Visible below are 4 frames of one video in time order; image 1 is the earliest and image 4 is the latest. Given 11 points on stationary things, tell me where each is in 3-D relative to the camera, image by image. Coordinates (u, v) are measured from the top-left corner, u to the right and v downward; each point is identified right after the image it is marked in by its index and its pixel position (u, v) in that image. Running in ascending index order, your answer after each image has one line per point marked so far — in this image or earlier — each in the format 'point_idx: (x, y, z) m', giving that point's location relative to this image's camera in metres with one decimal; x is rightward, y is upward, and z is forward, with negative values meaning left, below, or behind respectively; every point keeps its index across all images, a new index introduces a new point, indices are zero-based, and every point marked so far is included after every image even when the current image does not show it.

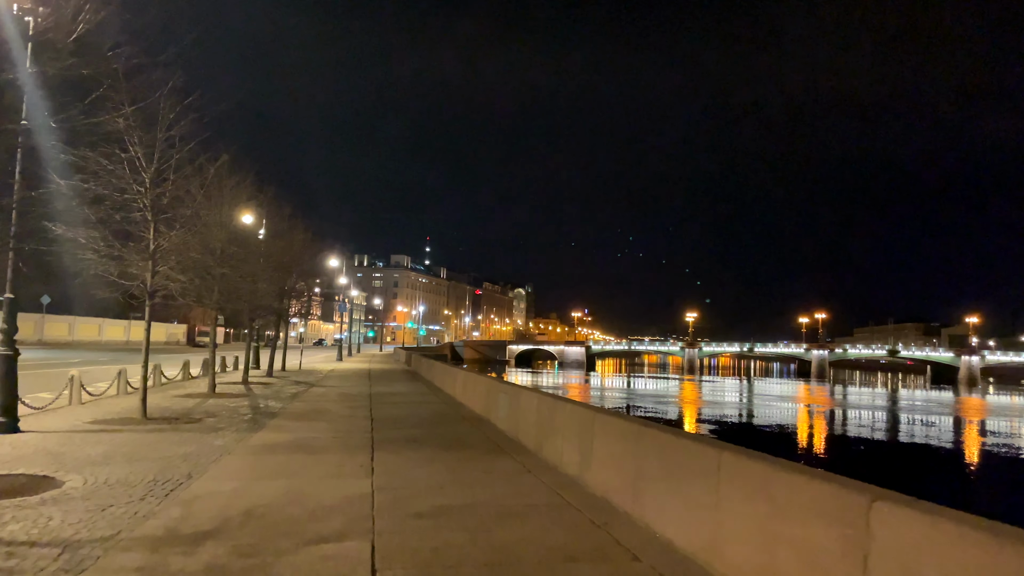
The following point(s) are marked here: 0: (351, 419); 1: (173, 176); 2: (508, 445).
0: (-3.0, -2.5, +15.1) m
1: (-6.4, +2.1, +15.2) m
2: (-0.1, -2.2, +11.6) m
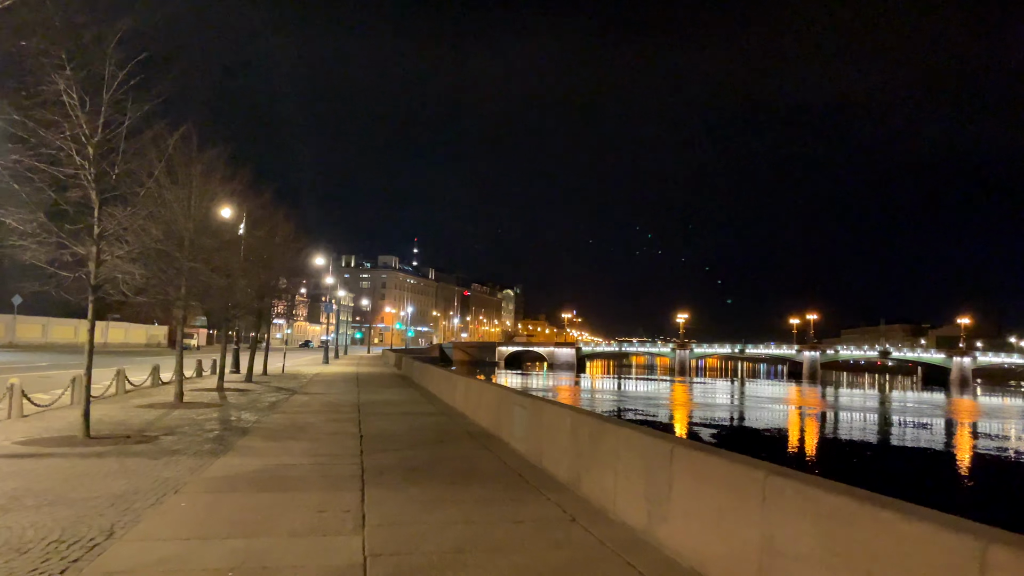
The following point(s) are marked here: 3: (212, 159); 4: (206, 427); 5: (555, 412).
0: (-2.8, -2.3, +12.7) m
1: (-6.1, +2.2, +12.8) m
2: (+0.2, -2.1, +9.2) m
3: (-7.3, +3.1, +19.8) m
4: (-5.3, -2.4, +14.2) m
5: (+0.5, -1.5, +9.6) m
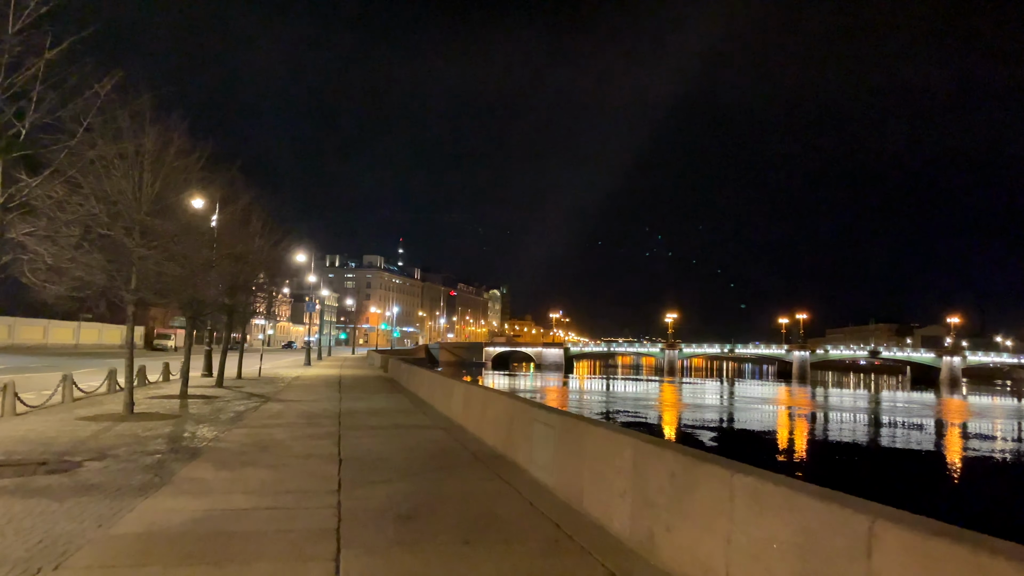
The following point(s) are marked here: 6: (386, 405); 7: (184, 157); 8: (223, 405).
0: (-2.5, -2.2, +10.1) m
1: (-5.9, +2.4, +10.1) m
2: (+0.5, -1.9, +6.6) m
3: (-7.2, +3.3, +17.1) m
4: (-5.1, -2.3, +11.5) m
5: (+0.8, -1.3, +7.1) m
6: (-3.0, -2.8, +19.4) m
7: (-7.2, +2.9, +17.7) m
8: (-7.0, -2.8, +19.6) m
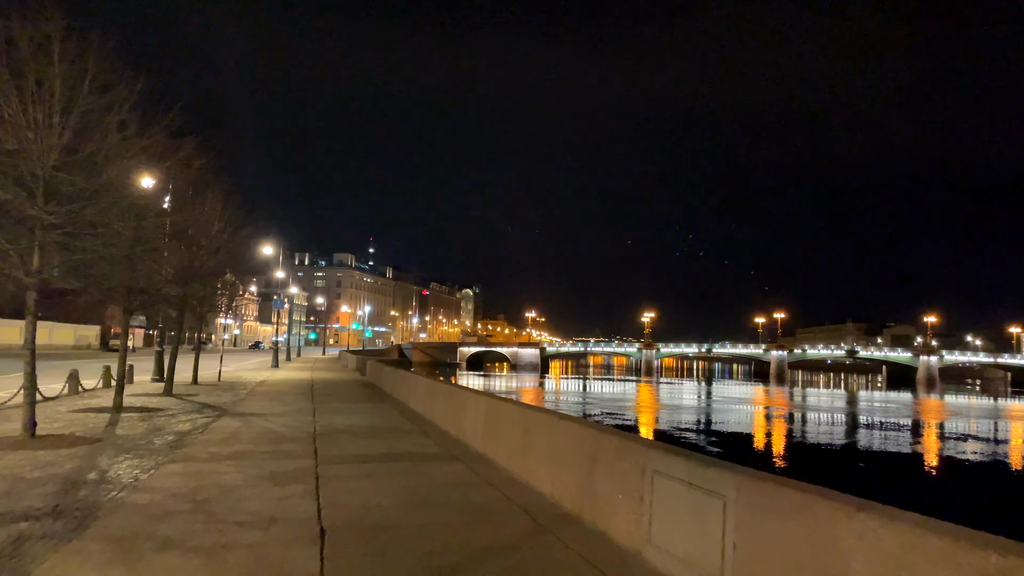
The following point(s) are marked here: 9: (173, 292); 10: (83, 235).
0: (-1.8, -1.9, +6.1) m
1: (-5.2, +2.7, +6.0) m
2: (+1.3, -1.7, +2.7) m
3: (-6.7, +3.6, +12.9) m
4: (-4.5, -2.0, +7.4) m
5: (+1.6, -1.0, +3.2) m
6: (-2.6, -2.5, +15.4) m
7: (-6.7, +3.2, +13.5) m
8: (-6.6, -2.5, +15.5) m
9: (-8.3, -0.1, +19.7) m
10: (-6.5, +0.8, +12.1) m
